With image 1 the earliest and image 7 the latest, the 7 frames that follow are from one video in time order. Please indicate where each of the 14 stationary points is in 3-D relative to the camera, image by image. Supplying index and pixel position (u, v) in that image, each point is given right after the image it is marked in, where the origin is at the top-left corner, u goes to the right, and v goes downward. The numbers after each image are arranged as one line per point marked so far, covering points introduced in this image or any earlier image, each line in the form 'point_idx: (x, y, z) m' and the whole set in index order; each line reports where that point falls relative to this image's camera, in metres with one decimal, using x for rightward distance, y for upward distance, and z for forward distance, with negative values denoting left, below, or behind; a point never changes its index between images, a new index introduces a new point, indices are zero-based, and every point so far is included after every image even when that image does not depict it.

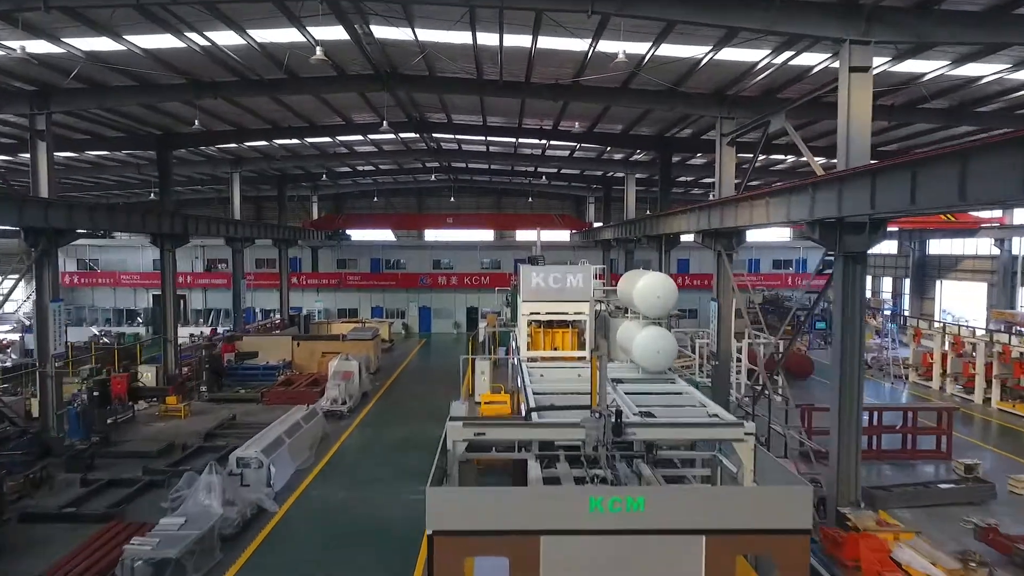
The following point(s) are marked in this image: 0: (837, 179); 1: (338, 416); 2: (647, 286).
0: (+3.9, +1.3, +7.7) m
1: (-4.5, -3.3, +16.5) m
2: (+2.3, 0.0, +10.8) m
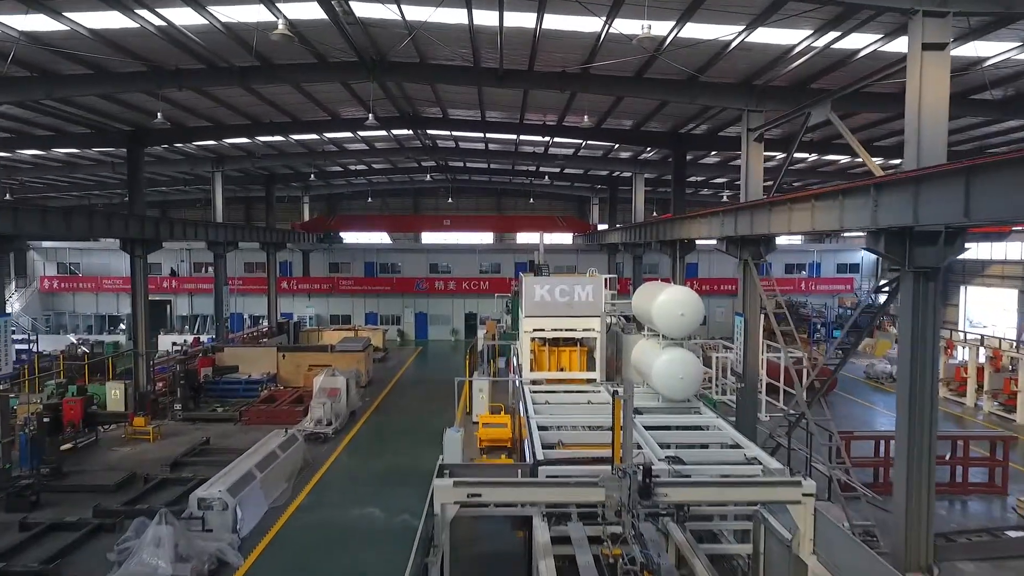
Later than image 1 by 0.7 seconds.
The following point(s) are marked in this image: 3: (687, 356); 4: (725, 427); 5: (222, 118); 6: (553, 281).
0: (+3.9, +1.1, +6.3) m
1: (-4.5, -3.5, +15.1) m
2: (+2.3, -0.2, +9.4) m
3: (+2.6, -1.0, +9.5) m
4: (+2.9, -1.9, +8.7) m
5: (-7.2, +4.2, +15.9) m
6: (+0.7, +0.1, +11.4) m
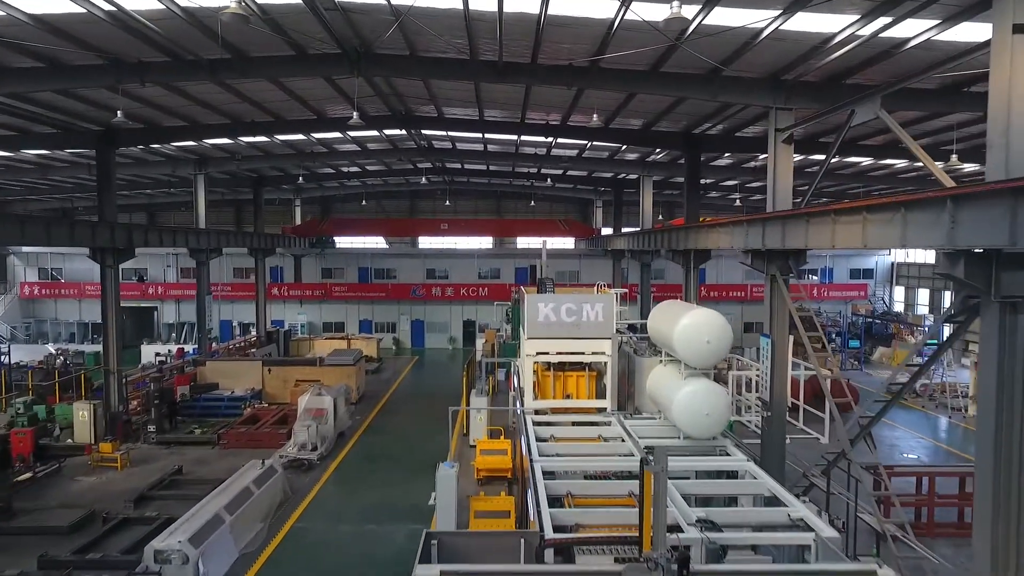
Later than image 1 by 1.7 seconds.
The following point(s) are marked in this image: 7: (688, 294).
0: (+4.0, +0.8, +5.1) m
1: (-4.4, -3.8, +13.9) m
2: (+2.3, -0.5, +8.2) m
3: (+2.6, -1.3, +8.3) m
4: (+2.9, -2.2, +7.5) m
5: (-7.2, +4.0, +14.7) m
6: (+0.7, -0.2, +10.2) m
7: (+4.2, -0.2, +15.4) m
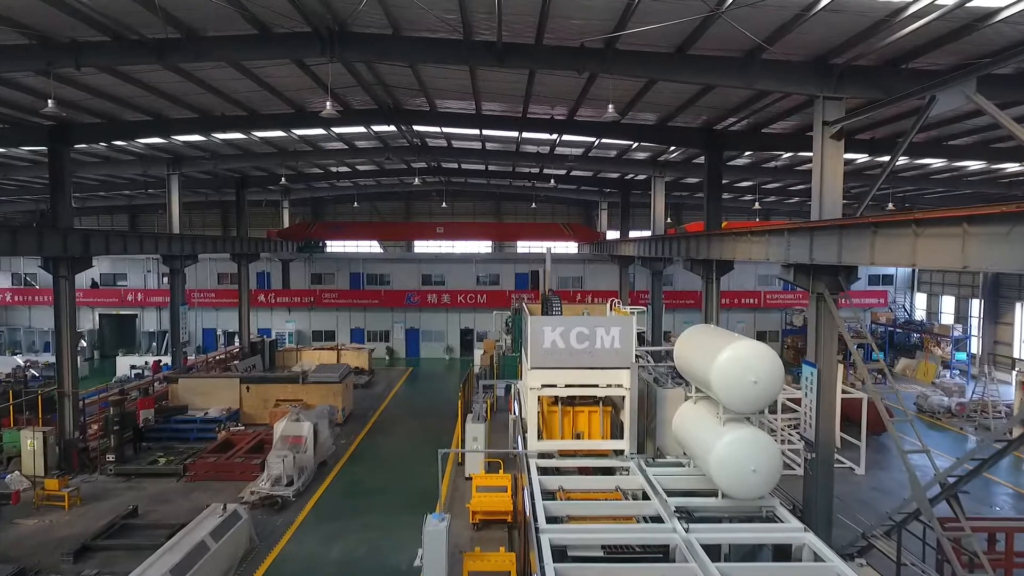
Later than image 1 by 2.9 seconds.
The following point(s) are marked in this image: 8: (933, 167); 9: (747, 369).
0: (+4.0, +0.5, +3.6) m
1: (-4.4, -4.1, +12.3) m
2: (+2.3, -0.8, +6.7) m
3: (+2.6, -1.6, +6.8) m
4: (+2.9, -2.5, +6.0) m
5: (-7.2, +3.7, +13.2) m
6: (+0.8, -0.5, +8.6) m
7: (+4.2, -0.5, +13.9) m
8: (+11.0, +3.2, +16.8) m
9: (+2.4, -0.8, +6.7) m
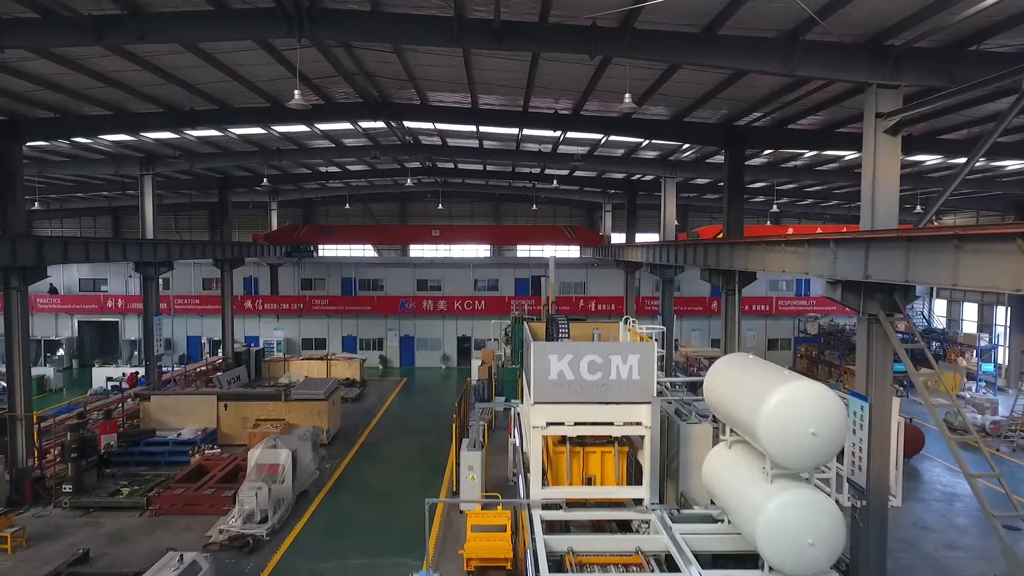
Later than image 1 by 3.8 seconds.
0: (+4.0, +0.3, +2.3) m
1: (-4.4, -4.4, +11.0) m
2: (+2.3, -1.0, +5.4) m
3: (+2.6, -1.8, +5.5) m
4: (+2.9, -2.7, +4.7) m
5: (-7.2, +3.4, +11.9) m
6: (+0.8, -0.7, +7.3) m
7: (+4.2, -0.7, +12.6) m
8: (+11.0, +2.9, +15.5) m
9: (+2.4, -1.1, +5.4) m
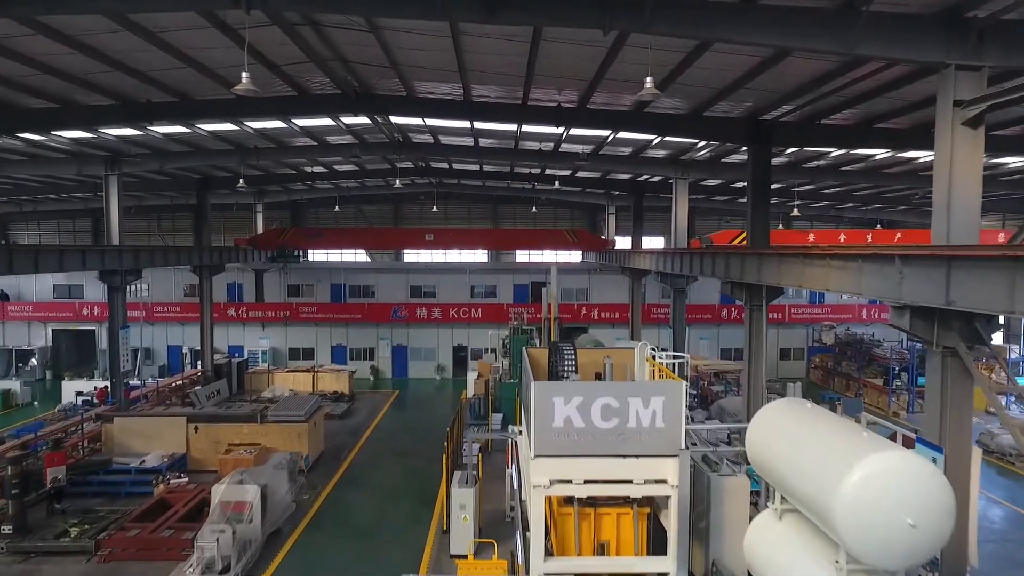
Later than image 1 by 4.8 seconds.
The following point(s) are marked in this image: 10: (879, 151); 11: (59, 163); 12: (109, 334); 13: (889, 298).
0: (+3.9, 0.0, +0.9) m
1: (-4.5, -4.6, +9.6) m
2: (+2.3, -1.3, +4.0) m
3: (+2.6, -2.1, +4.1) m
4: (+2.9, -3.0, +3.3) m
5: (-7.2, +3.2, +10.5) m
6: (+0.7, -1.0, +5.9) m
7: (+4.2, -1.0, +11.2) m
8: (+10.9, +2.7, +14.1) m
9: (+2.4, -1.3, +4.0) m
10: (+7.9, +2.9, +13.8) m
11: (-10.7, +2.9, +15.2) m
12: (-9.9, -1.1, +15.8) m
13: (+3.9, 0.0, +6.7) m
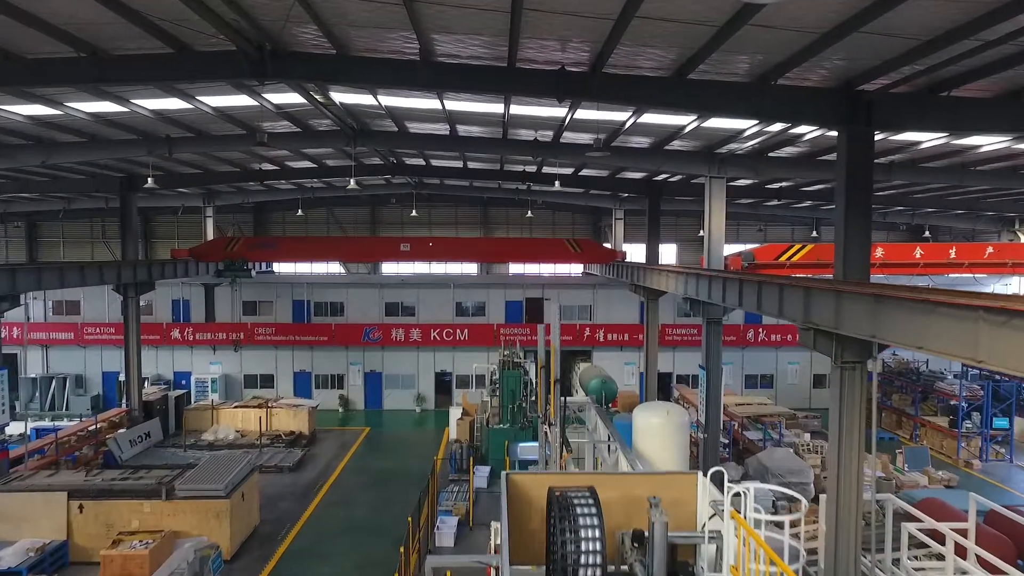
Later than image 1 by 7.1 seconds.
0: (+3.8, -0.6, -2.6) m
1: (-4.7, -5.2, +6.1) m
2: (+2.1, -1.8, +0.5) m
3: (+2.4, -2.6, +0.6) m
4: (+2.7, -3.5, -0.2) m
5: (-7.4, +2.6, +6.9) m
6: (+0.5, -1.5, +2.4) m
7: (+3.9, -1.5, +7.7) m
8: (+10.7, +2.1, +10.6) m
9: (+2.2, -1.9, +0.5) m
10: (+7.6, +2.4, +10.3) m
11: (-10.9, +2.4, +11.6) m
12: (-10.1, -1.7, +12.2) m
13: (+3.7, -0.6, +3.1) m
